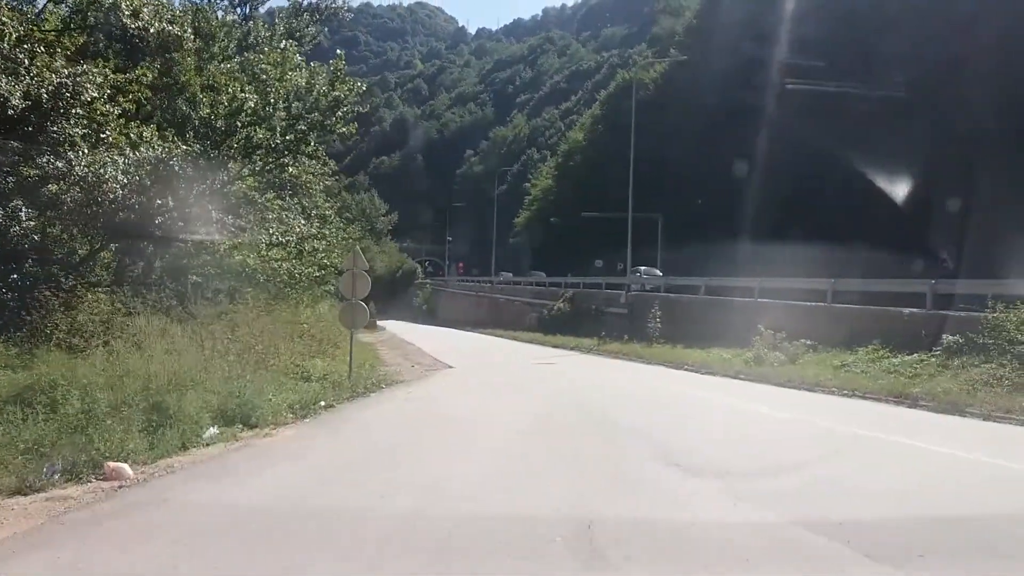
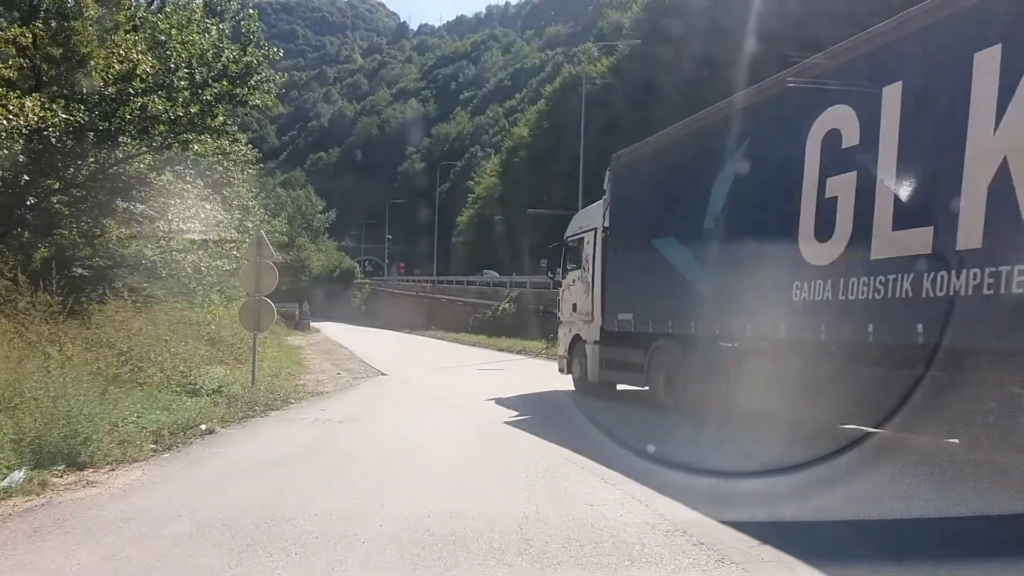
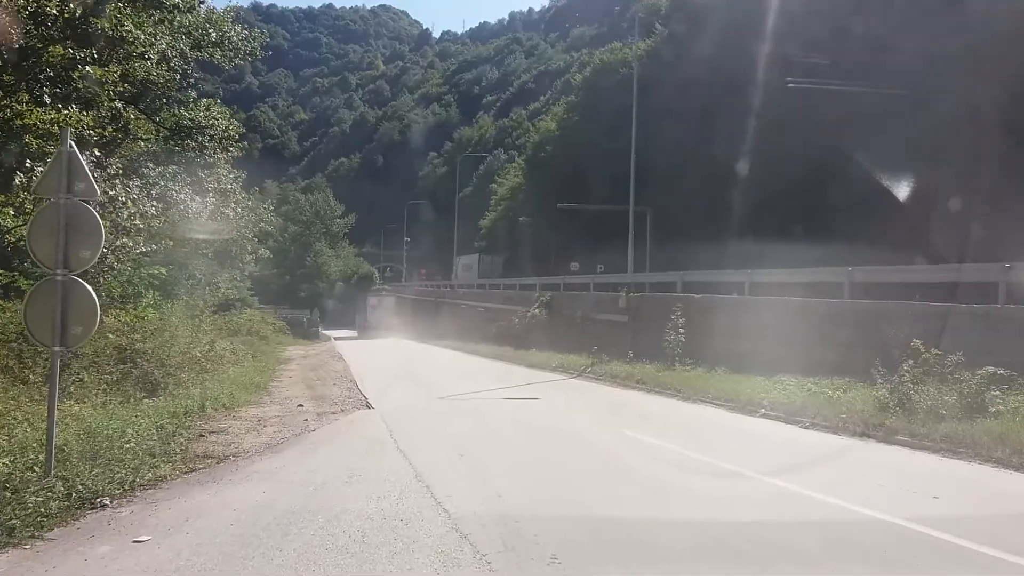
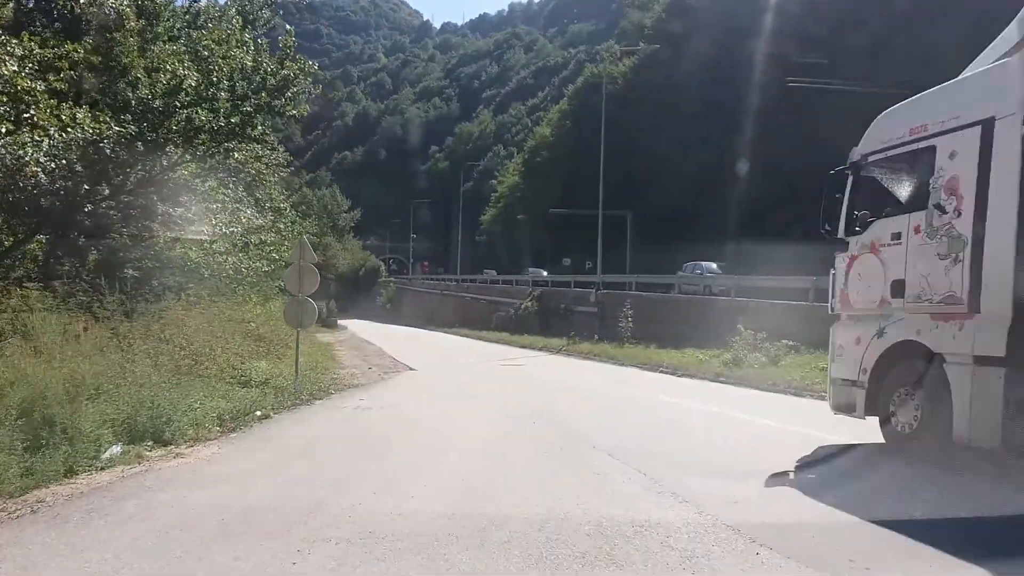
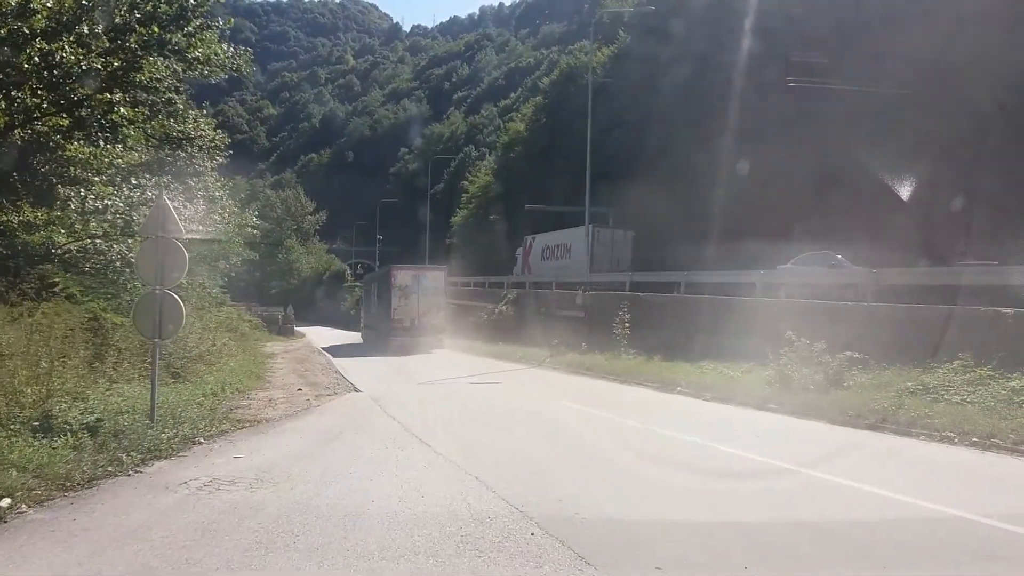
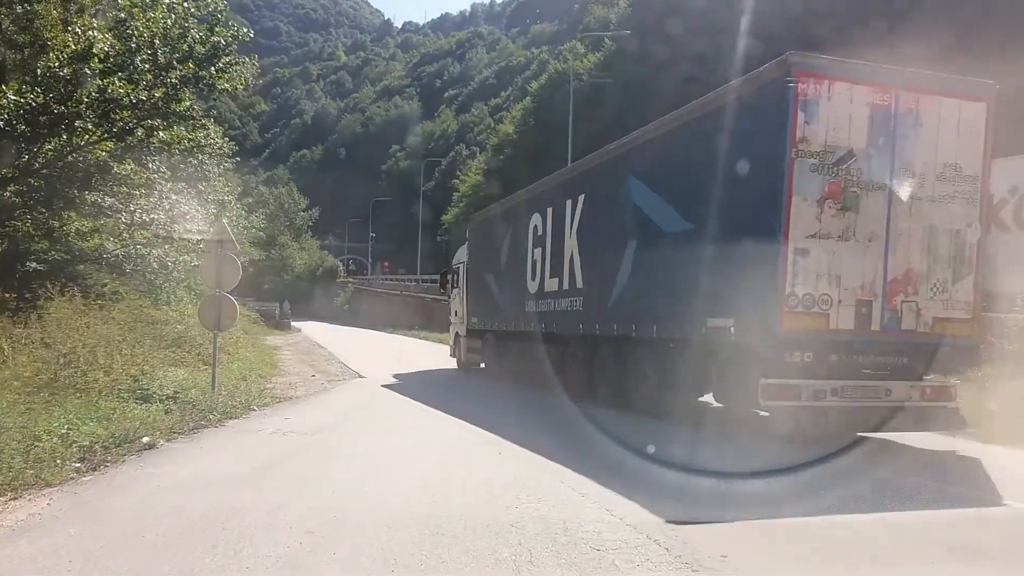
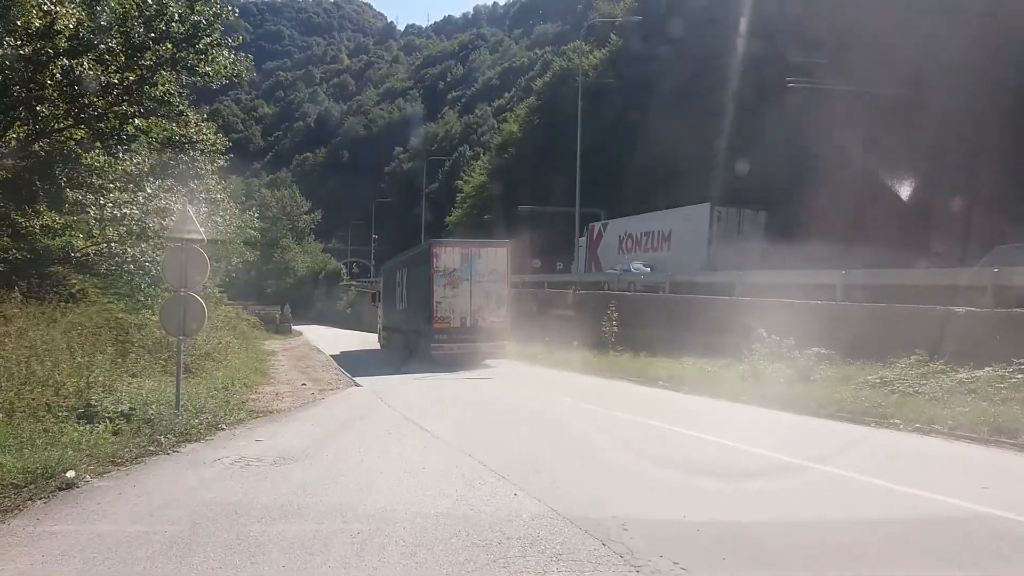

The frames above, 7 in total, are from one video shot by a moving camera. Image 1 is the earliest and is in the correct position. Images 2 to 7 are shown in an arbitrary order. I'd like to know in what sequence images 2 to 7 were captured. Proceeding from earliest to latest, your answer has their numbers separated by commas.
4, 2, 6, 7, 5, 3
